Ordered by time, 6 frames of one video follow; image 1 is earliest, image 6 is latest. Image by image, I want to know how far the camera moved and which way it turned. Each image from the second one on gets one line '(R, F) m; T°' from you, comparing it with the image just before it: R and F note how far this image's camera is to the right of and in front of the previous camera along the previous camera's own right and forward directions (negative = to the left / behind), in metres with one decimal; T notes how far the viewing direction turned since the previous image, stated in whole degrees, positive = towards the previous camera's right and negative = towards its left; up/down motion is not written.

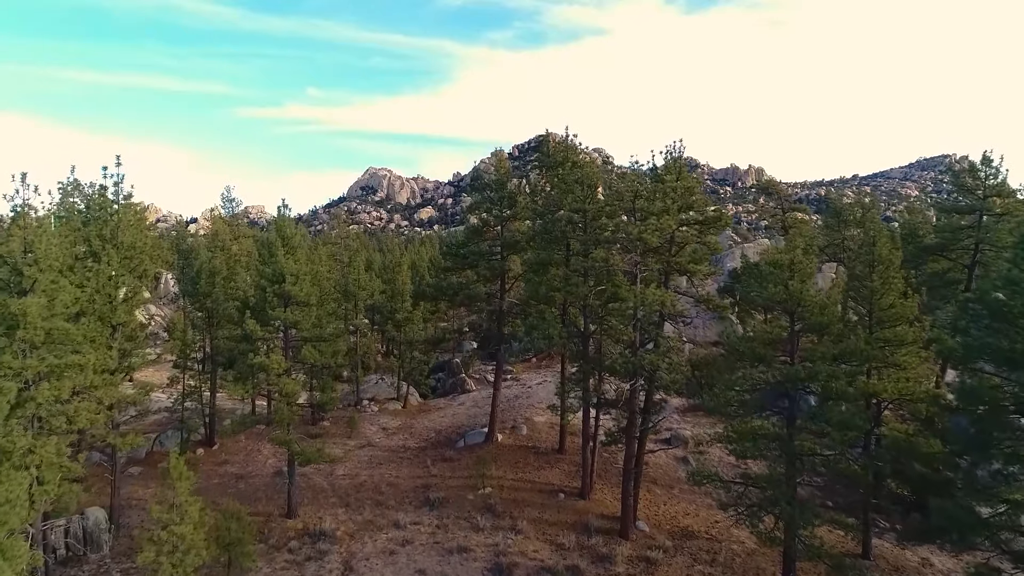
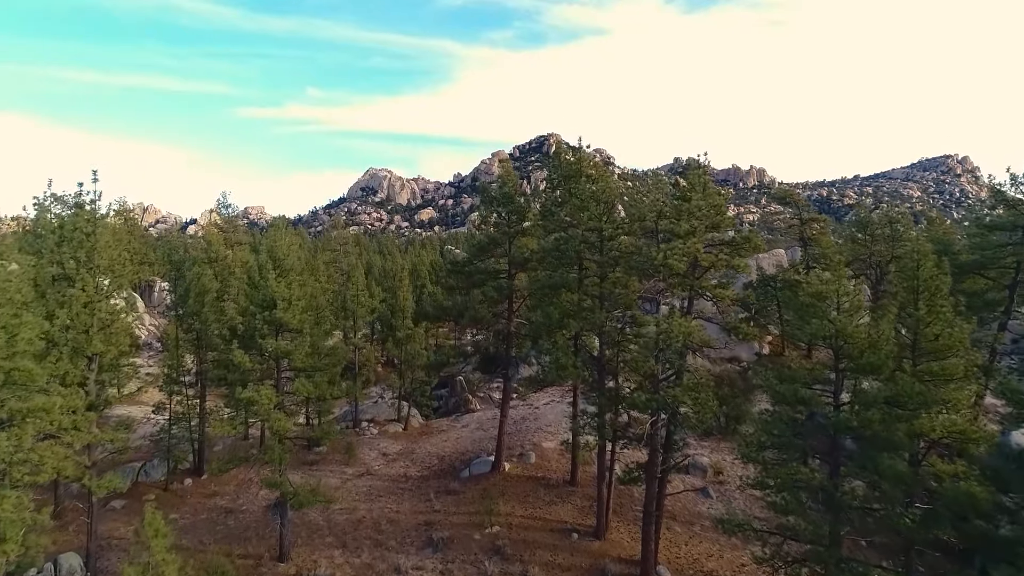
(-0.3, +1.5) m; 0°
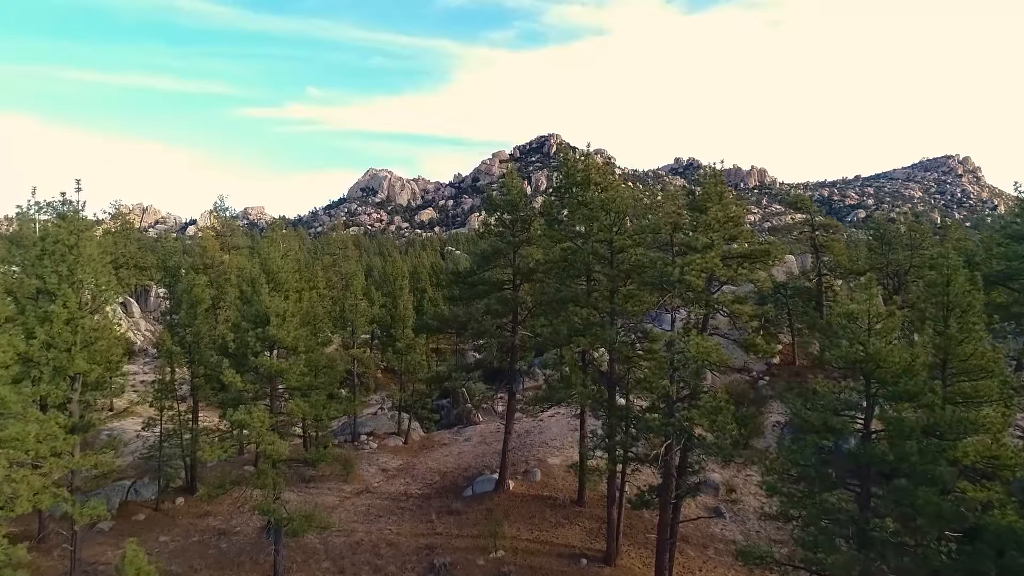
(-0.2, +0.9) m; 0°
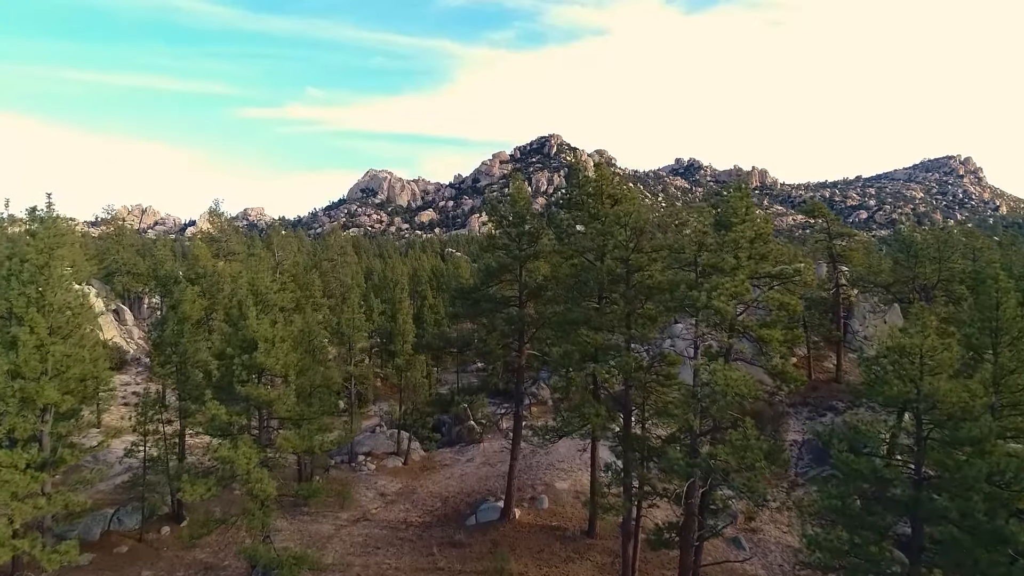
(-0.2, +1.3) m; 0°
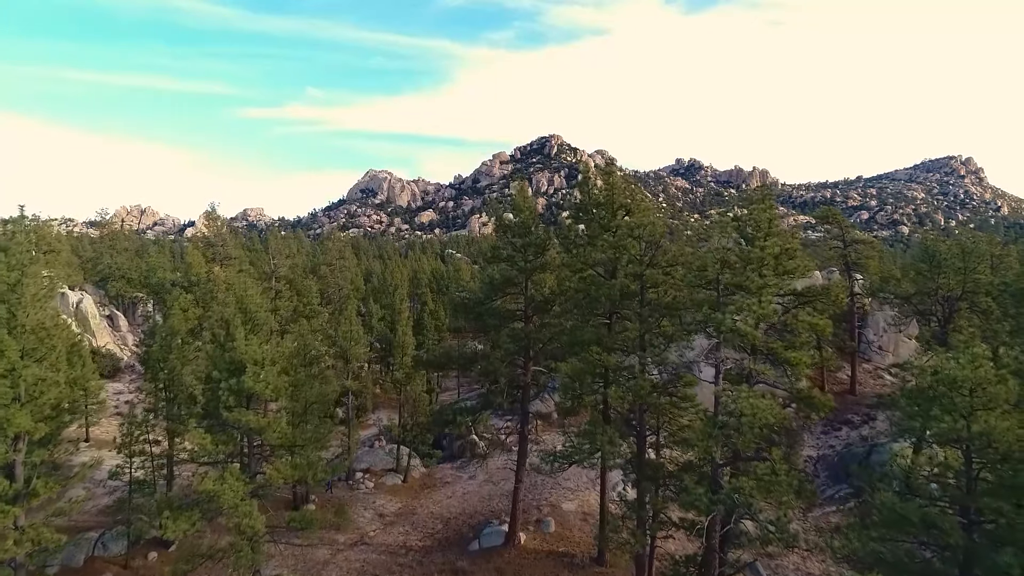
(-0.2, +1.0) m; 0°
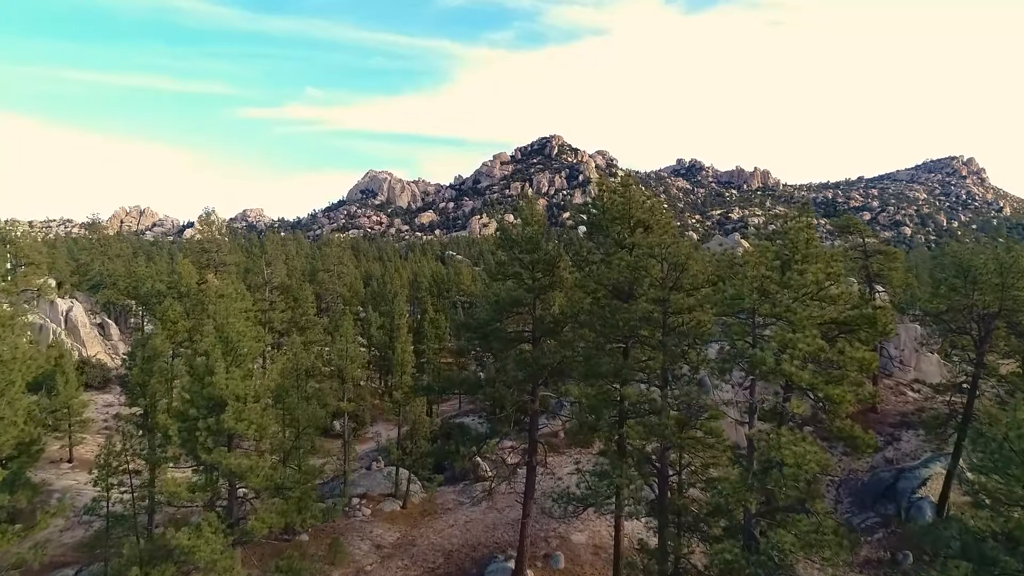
(-0.2, +1.4) m; 0°
